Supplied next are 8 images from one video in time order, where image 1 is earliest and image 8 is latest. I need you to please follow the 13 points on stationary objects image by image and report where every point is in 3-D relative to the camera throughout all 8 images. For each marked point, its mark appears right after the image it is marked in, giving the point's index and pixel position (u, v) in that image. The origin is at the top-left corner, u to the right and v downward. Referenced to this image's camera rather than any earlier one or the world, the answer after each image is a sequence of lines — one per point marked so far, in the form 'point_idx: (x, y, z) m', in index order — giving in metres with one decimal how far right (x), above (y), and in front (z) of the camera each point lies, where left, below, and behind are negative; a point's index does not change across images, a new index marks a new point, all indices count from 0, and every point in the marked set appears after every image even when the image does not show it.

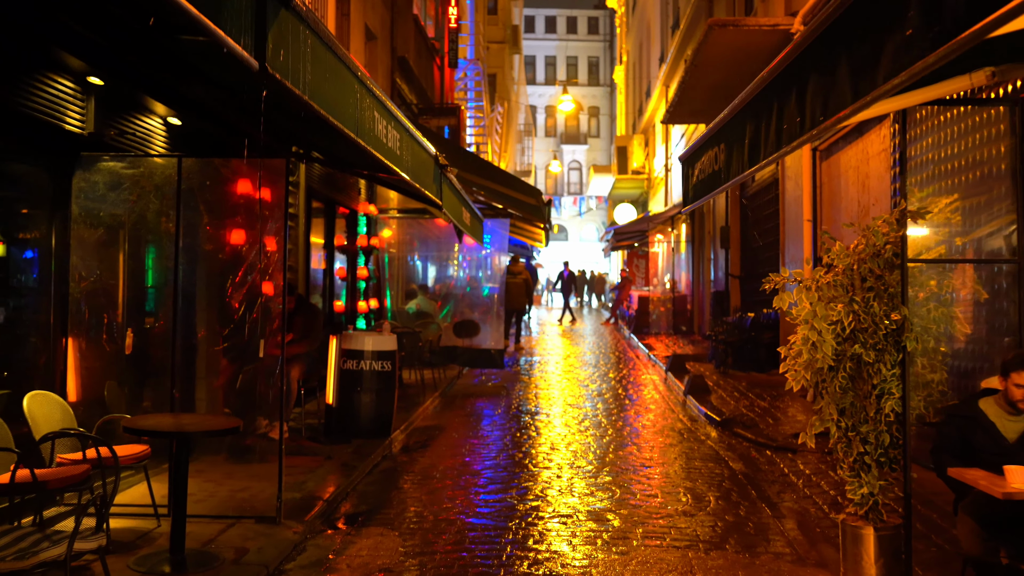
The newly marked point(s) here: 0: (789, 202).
0: (+3.0, +0.9, +10.9) m
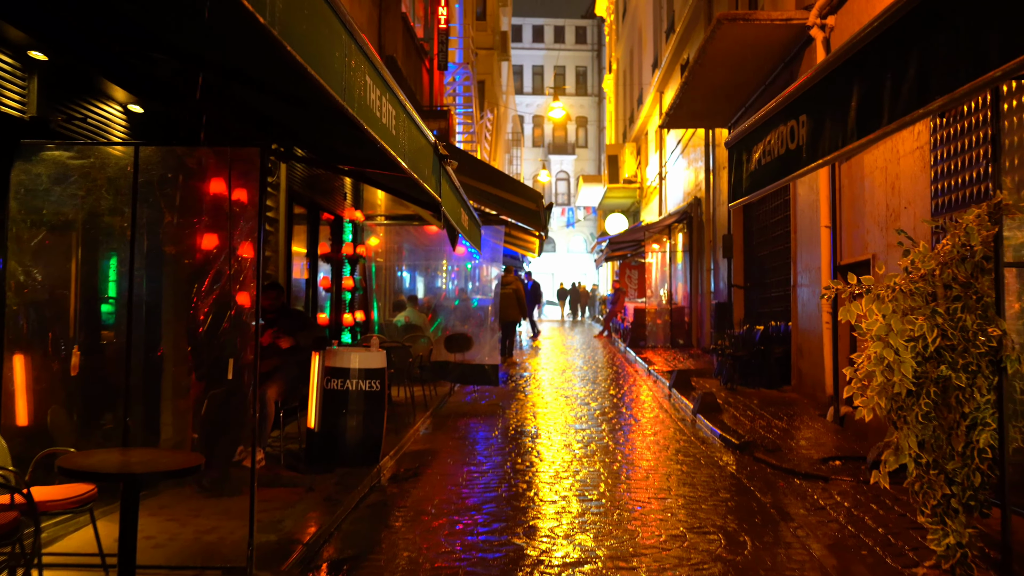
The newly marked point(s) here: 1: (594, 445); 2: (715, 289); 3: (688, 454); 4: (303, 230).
0: (+3.0, +0.8, +10.3) m
1: (+0.6, -1.3, +8.1) m
2: (+3.2, 0.0, +15.9) m
3: (+1.4, -1.3, +7.8) m
4: (-2.1, +0.6, +9.9) m
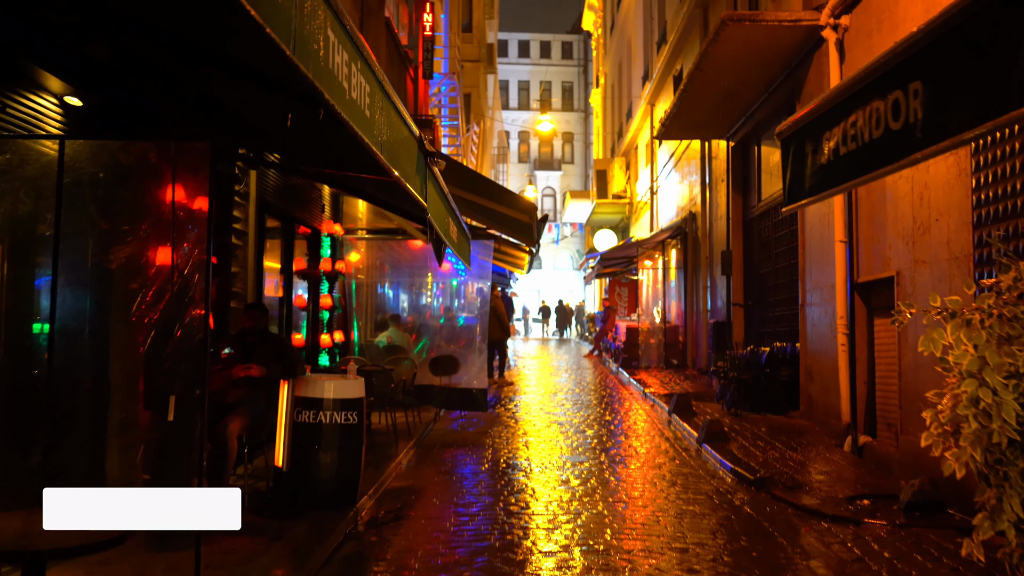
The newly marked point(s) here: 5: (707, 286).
0: (+2.9, +0.6, +9.6) m
1: (+0.6, -1.4, +7.4) m
2: (+3.0, -0.3, +15.2) m
3: (+1.3, -1.4, +7.1) m
4: (-2.1, +0.4, +9.1) m
5: (+3.1, 0.0, +15.7) m
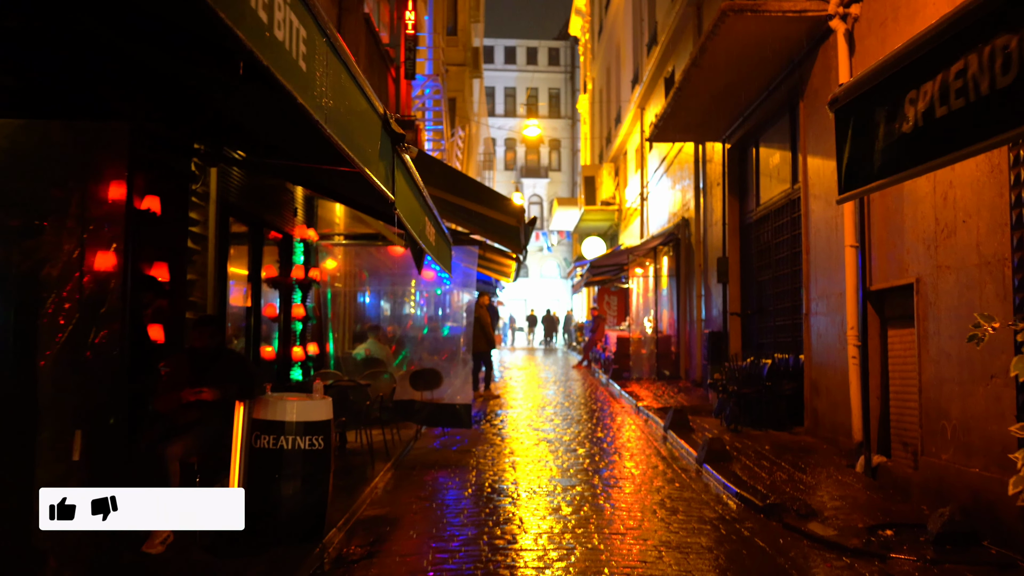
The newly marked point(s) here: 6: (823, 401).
0: (+2.8, +0.6, +9.0) m
1: (+0.5, -1.5, +6.7) m
2: (+2.8, -0.4, +14.6) m
3: (+1.2, -1.5, +6.5) m
4: (-2.3, +0.3, +8.5) m
5: (+2.8, -0.1, +15.1) m
6: (+2.8, -1.0, +9.0) m
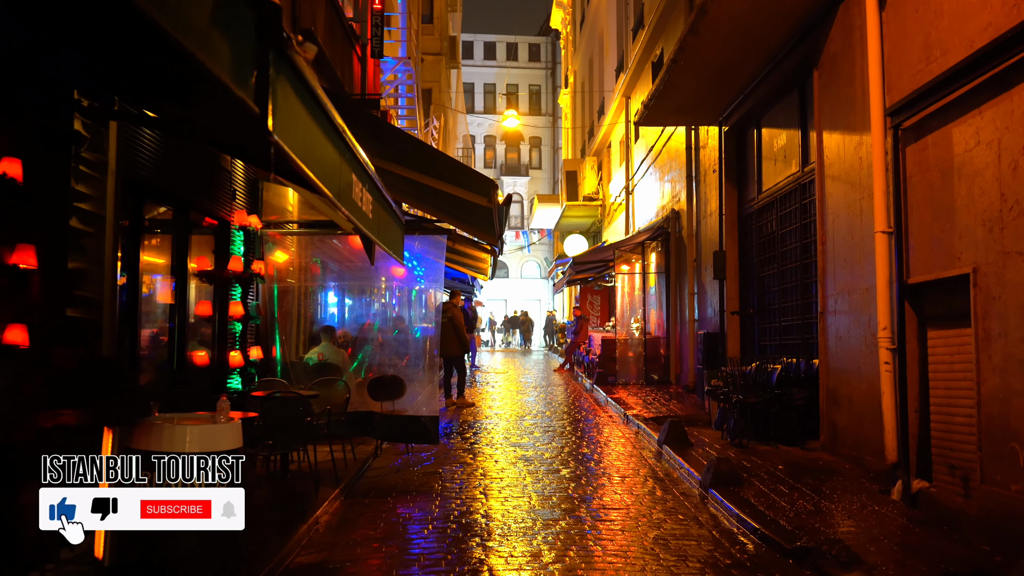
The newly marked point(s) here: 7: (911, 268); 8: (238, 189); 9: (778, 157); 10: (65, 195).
0: (+2.6, +0.6, +7.8) m
1: (+0.3, -1.4, +5.5) m
2: (+2.5, -0.4, +13.4) m
3: (+1.1, -1.5, +5.3) m
4: (-2.5, +0.4, +7.2) m
5: (+2.5, -0.1, +13.9) m
6: (+2.6, -1.0, +7.8) m
7: (+2.6, +0.1, +6.5) m
8: (-2.3, +0.8, +8.5) m
9: (+2.8, +1.4, +10.5) m
10: (-2.2, +0.5, +4.9) m
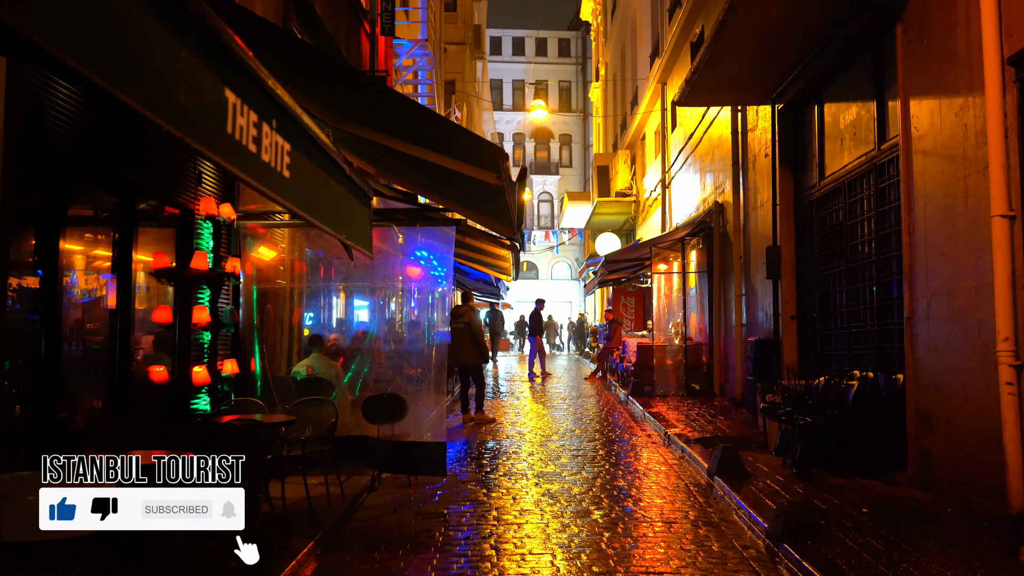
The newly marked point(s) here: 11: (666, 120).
0: (+2.7, +0.6, +6.3) m
1: (+0.4, -1.4, +4.1) m
2: (+2.8, -0.4, +11.9) m
3: (+1.1, -1.4, +3.8) m
4: (-2.4, +0.4, +5.8) m
5: (+2.8, -0.1, +12.4) m
6: (+2.7, -1.0, +6.3) m
7: (+2.7, +0.1, +5.0) m
8: (-2.2, +0.8, +7.2) m
9: (+3.0, +1.4, +9.0) m
10: (-2.2, +0.4, +3.6) m
11: (+2.9, +3.2, +19.2) m
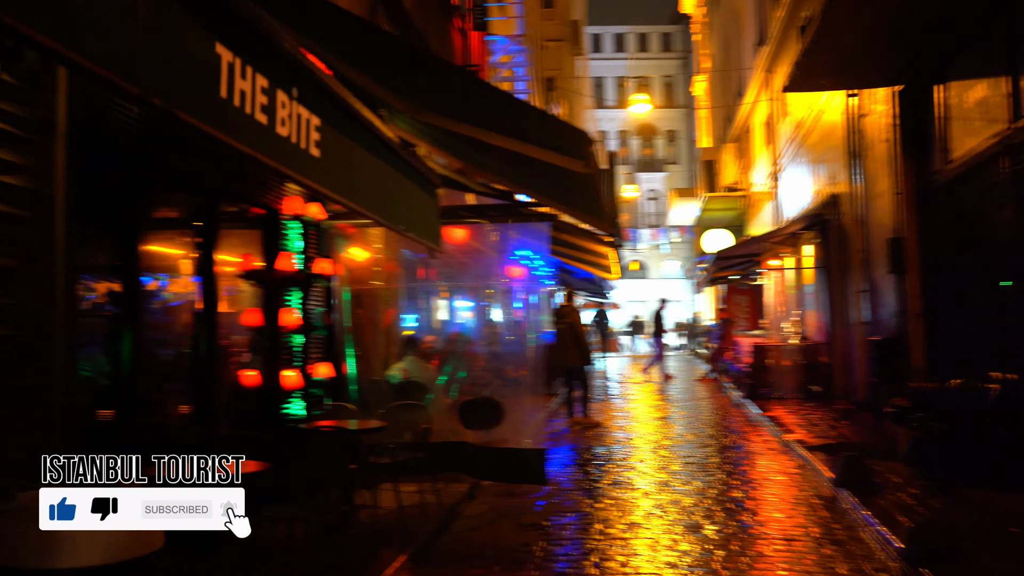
0: (+3.3, +0.7, +5.6) m
1: (+0.7, -1.4, +3.6) m
2: (+4.0, -0.3, +11.2) m
3: (+1.5, -1.4, +3.3) m
4: (-1.8, +0.3, +5.7) m
5: (+4.1, 0.0, +11.6) m
6: (+3.3, -0.9, +5.6) m
7: (+3.1, +0.2, +4.3) m
8: (-1.5, +0.8, +7.0) m
9: (+3.8, +1.4, +8.2) m
10: (-1.9, +0.4, +3.4) m
11: (+4.8, +3.3, +18.4) m
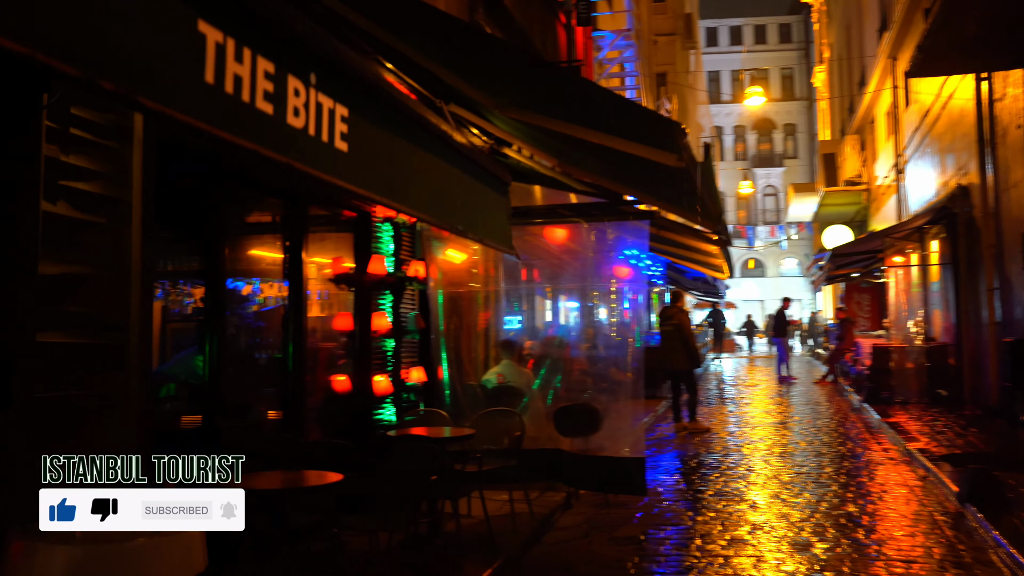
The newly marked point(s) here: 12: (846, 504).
0: (+3.7, +0.7, +5.0) m
1: (+1.0, -1.4, +3.3) m
2: (+5.1, -0.3, +10.4) m
3: (+1.7, -1.4, +2.9) m
4: (-1.3, +0.3, +5.6) m
5: (+5.2, 0.0, +10.8) m
6: (+3.8, -0.9, +4.9) m
7: (+3.4, +0.2, +3.7) m
8: (-0.8, +0.8, +6.9) m
9: (+4.6, +1.5, +7.5) m
10: (-1.6, +0.4, +3.4) m
11: (+6.8, +3.3, +17.5) m
12: (+2.2, -1.4, +6.6) m
